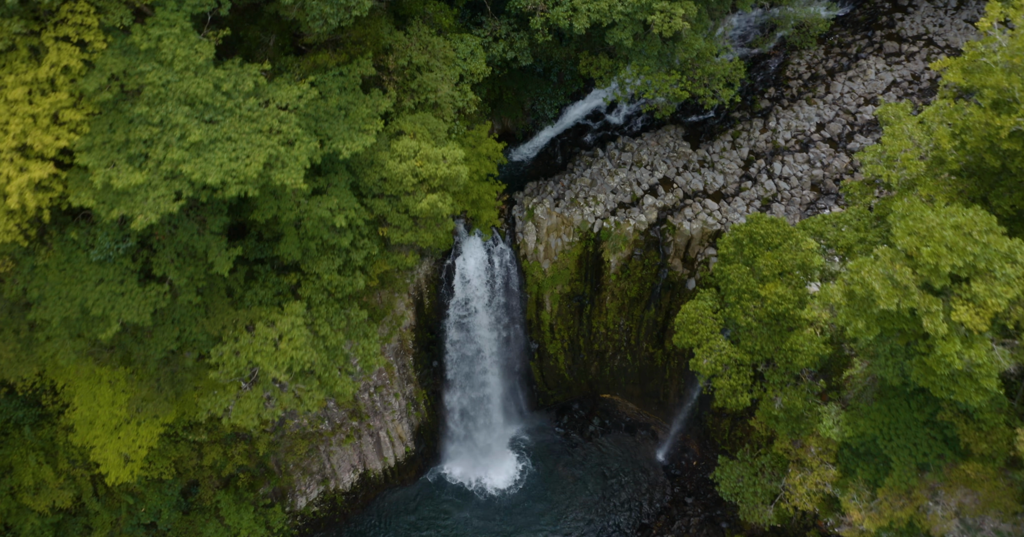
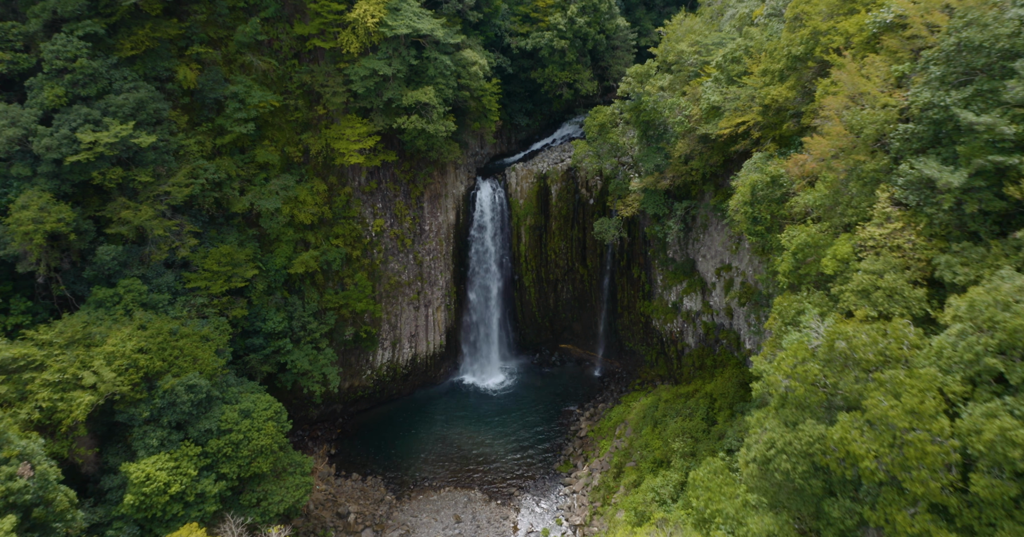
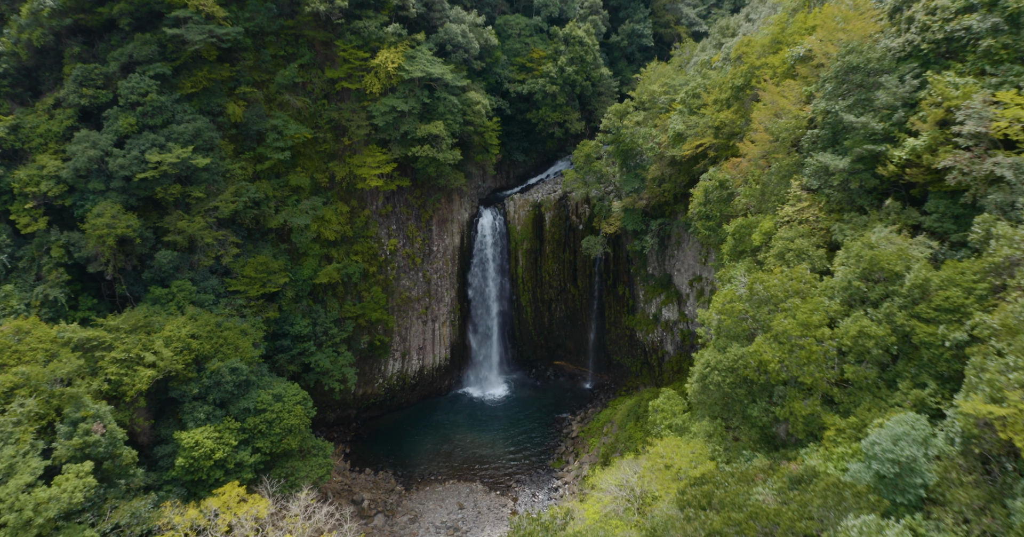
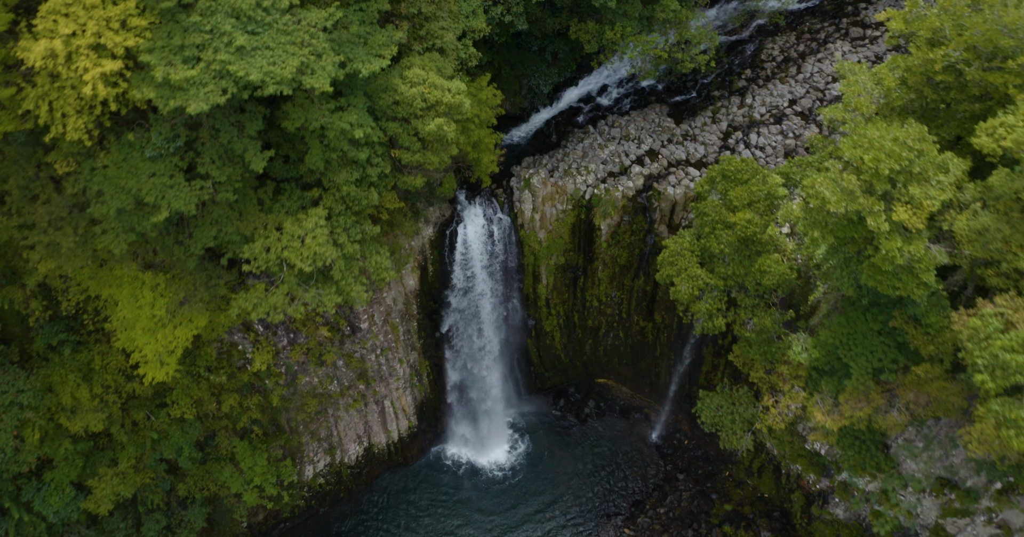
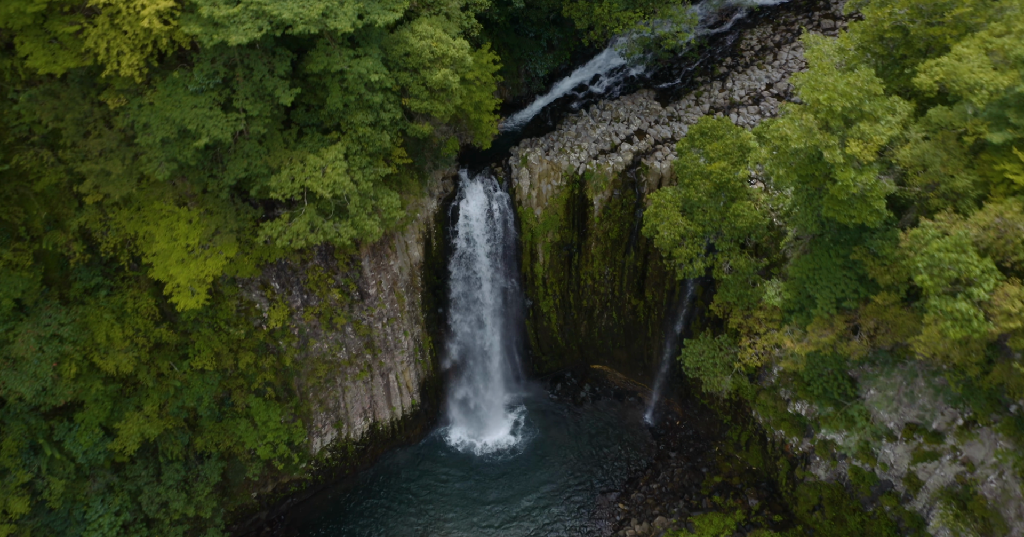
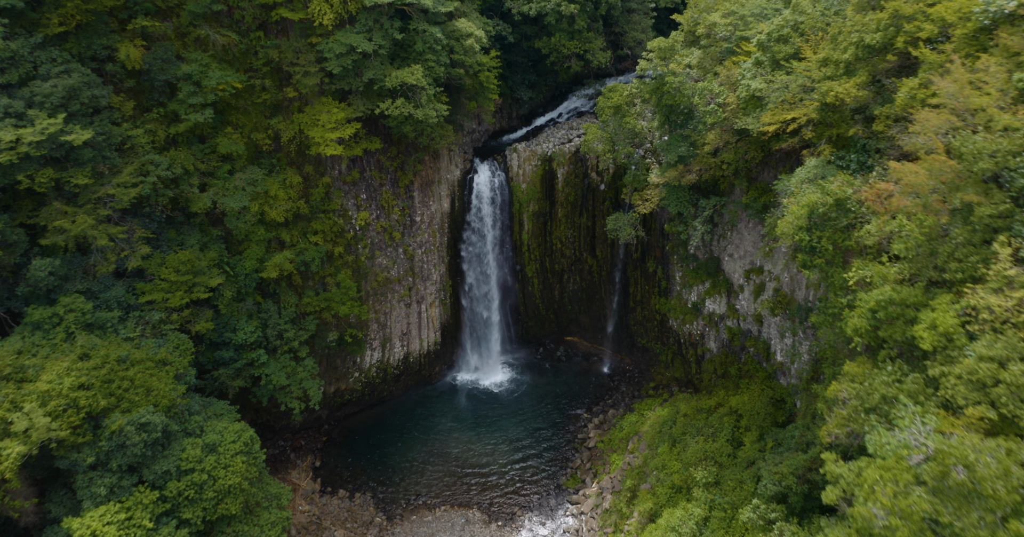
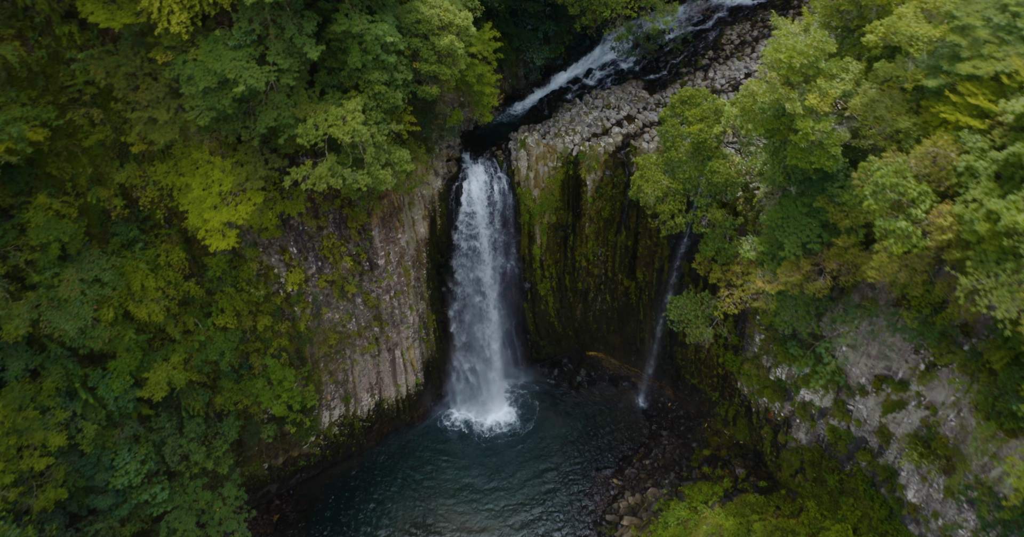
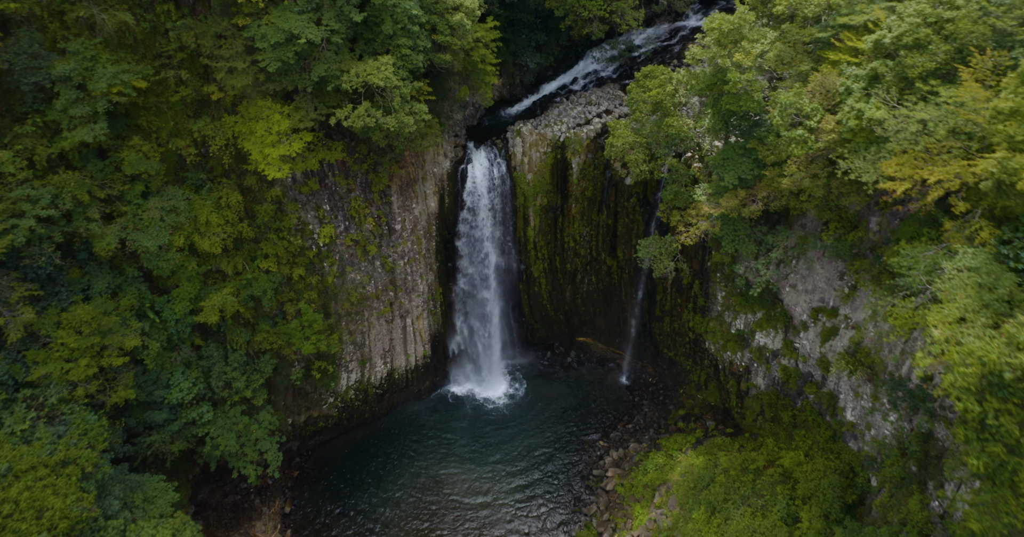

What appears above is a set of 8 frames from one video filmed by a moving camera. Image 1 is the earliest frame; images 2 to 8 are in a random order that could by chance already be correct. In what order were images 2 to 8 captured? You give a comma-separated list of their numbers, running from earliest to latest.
4, 5, 7, 8, 6, 2, 3
